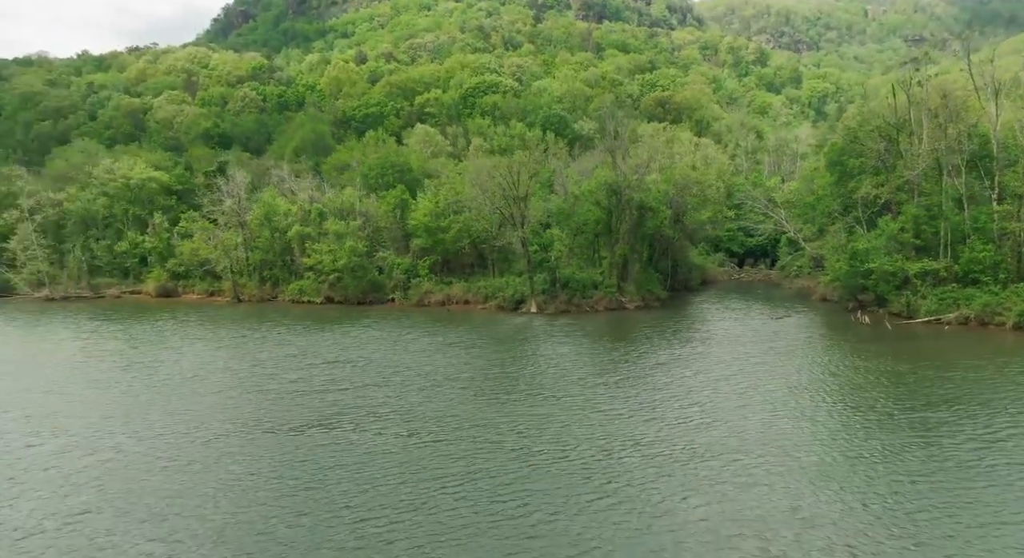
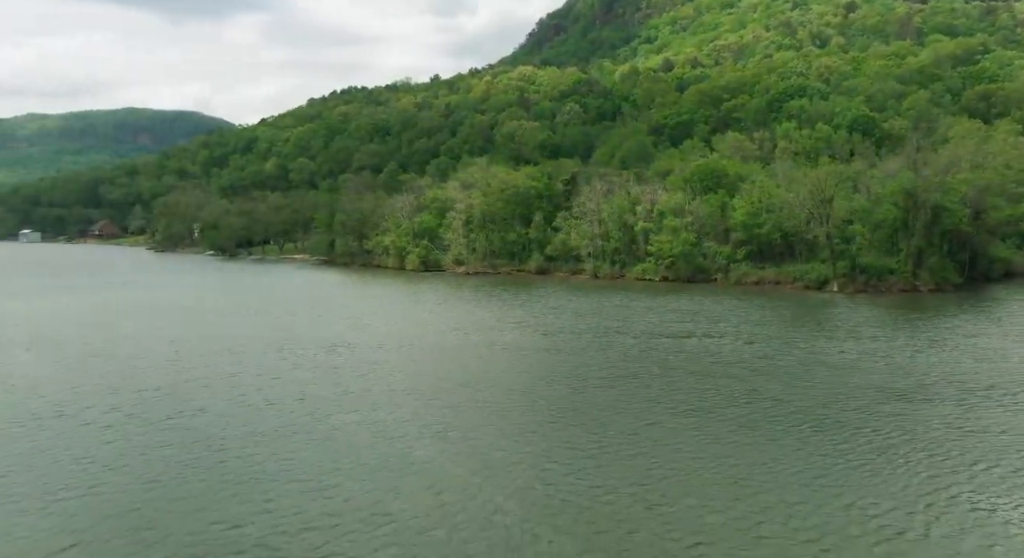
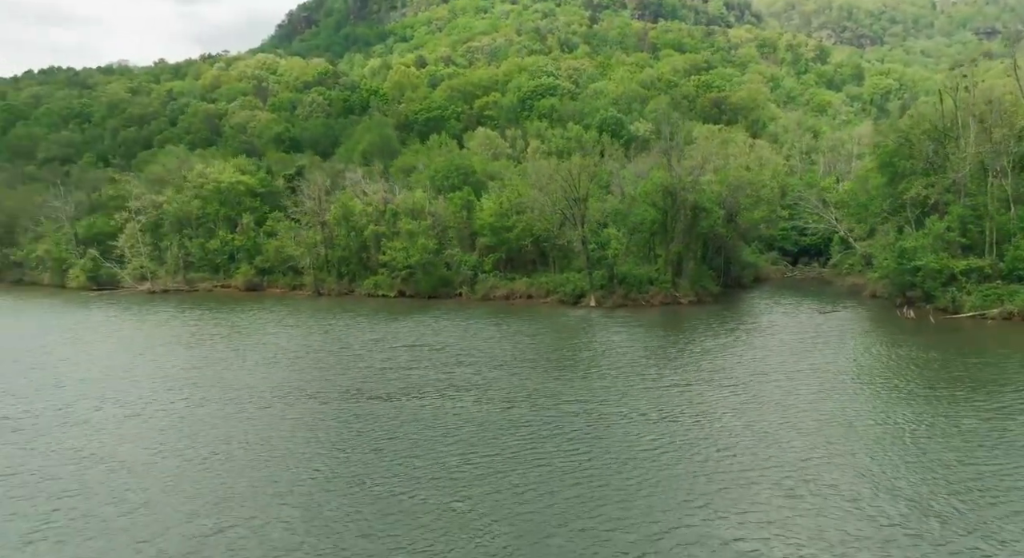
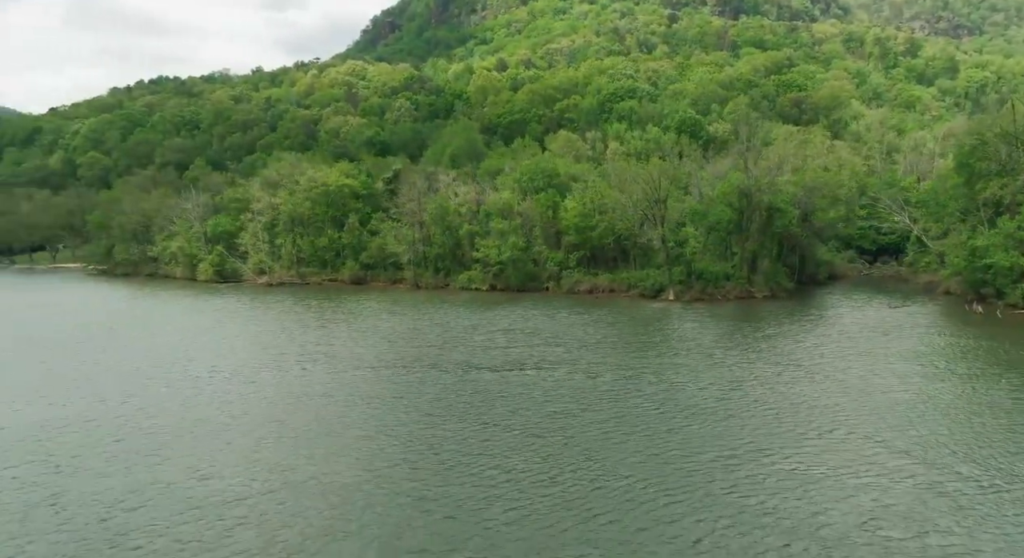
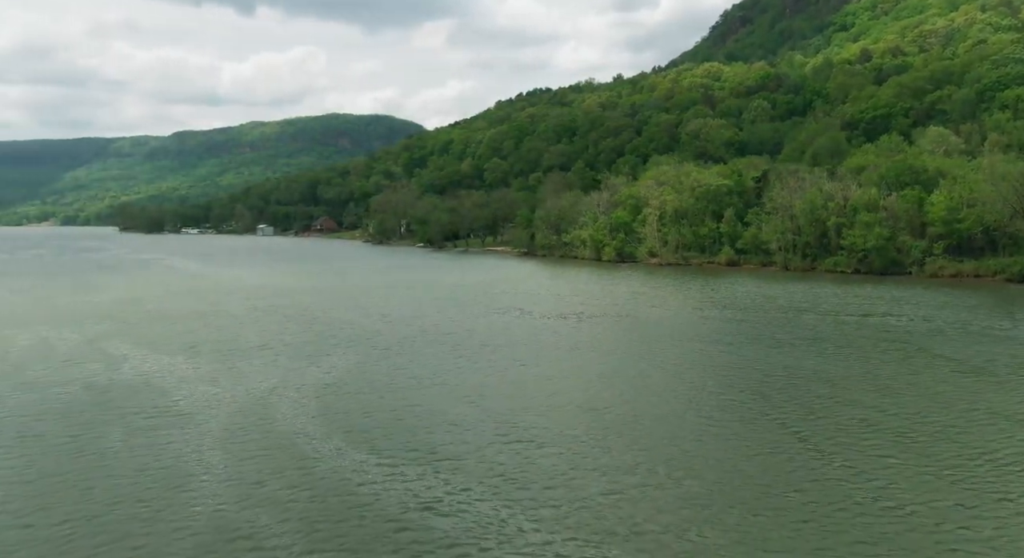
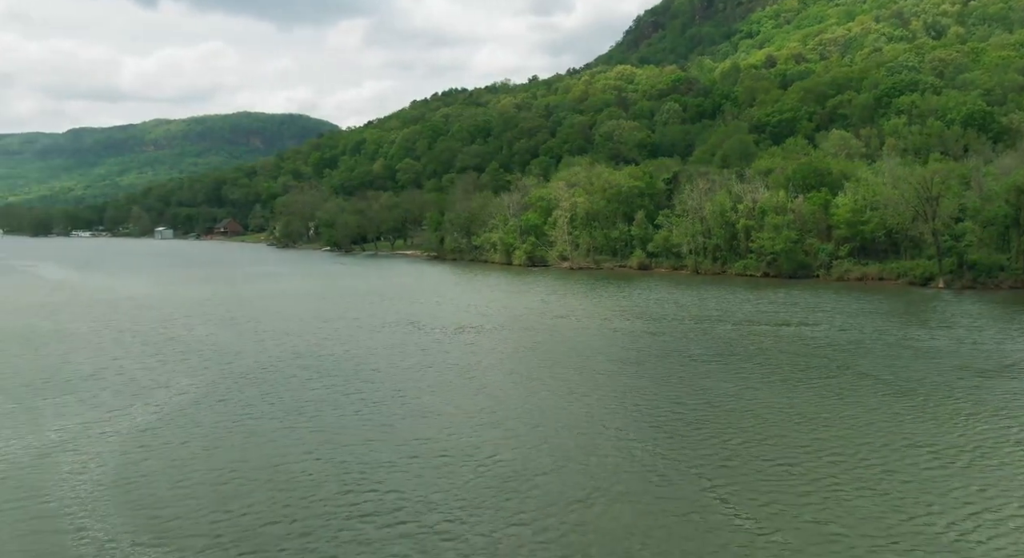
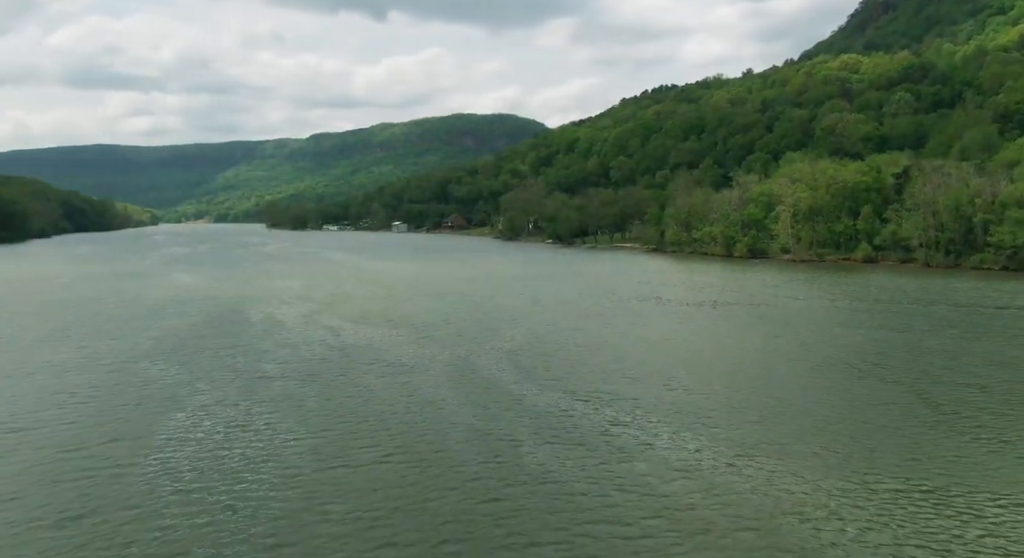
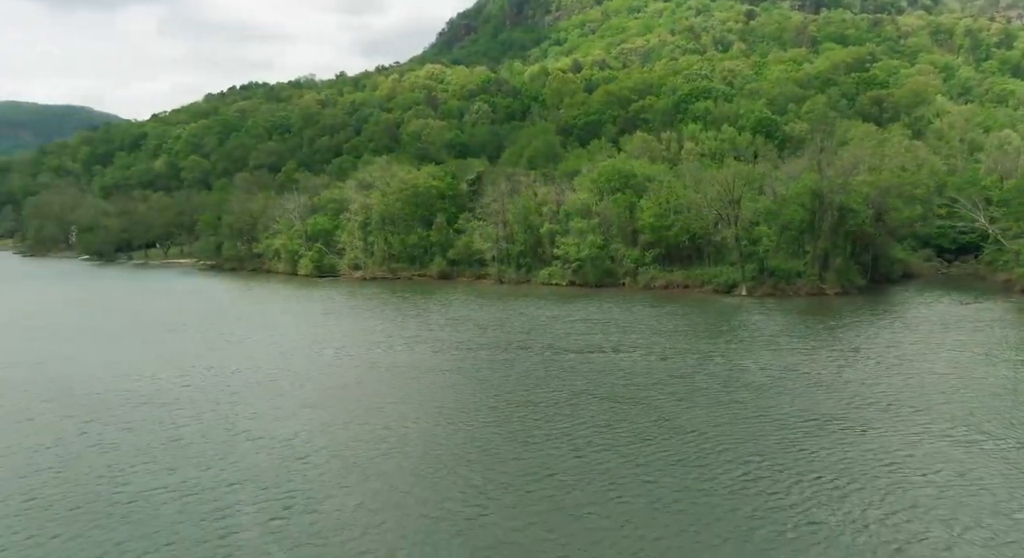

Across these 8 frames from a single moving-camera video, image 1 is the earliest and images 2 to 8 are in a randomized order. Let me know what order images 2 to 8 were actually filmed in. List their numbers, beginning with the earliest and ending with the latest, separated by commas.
3, 4, 8, 2, 6, 5, 7
